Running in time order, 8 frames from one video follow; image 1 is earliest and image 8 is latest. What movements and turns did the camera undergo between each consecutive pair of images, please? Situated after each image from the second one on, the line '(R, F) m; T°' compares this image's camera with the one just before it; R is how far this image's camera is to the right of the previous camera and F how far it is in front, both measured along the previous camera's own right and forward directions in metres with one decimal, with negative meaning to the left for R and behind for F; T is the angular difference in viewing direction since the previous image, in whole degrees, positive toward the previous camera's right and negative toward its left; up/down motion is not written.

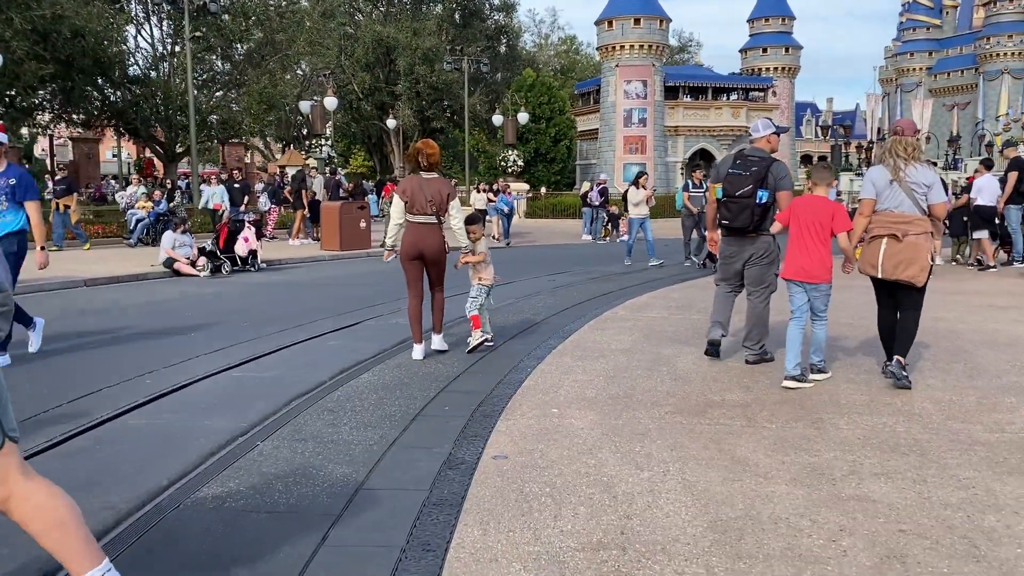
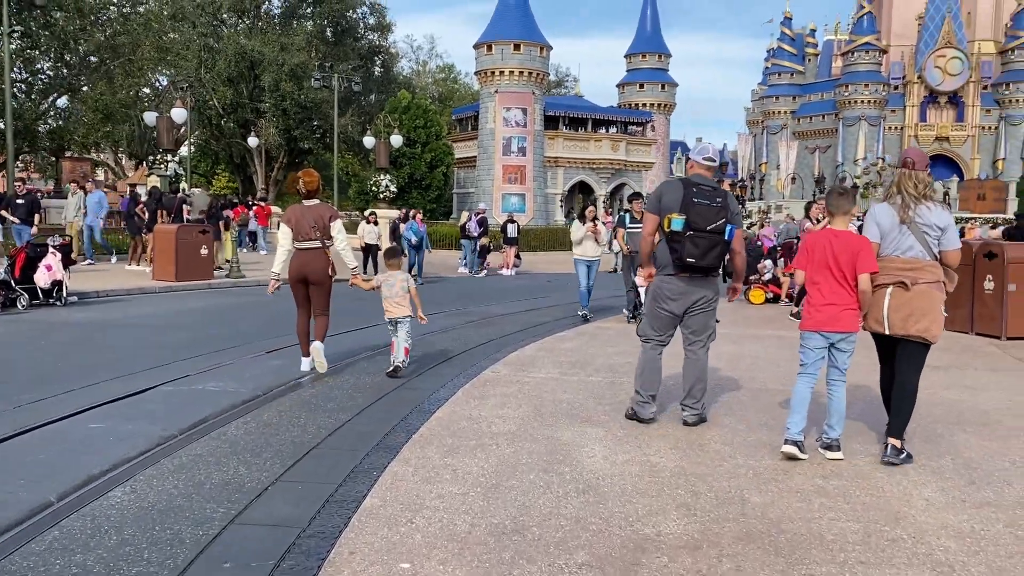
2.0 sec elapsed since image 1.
(+0.2, +1.9) m; +8°
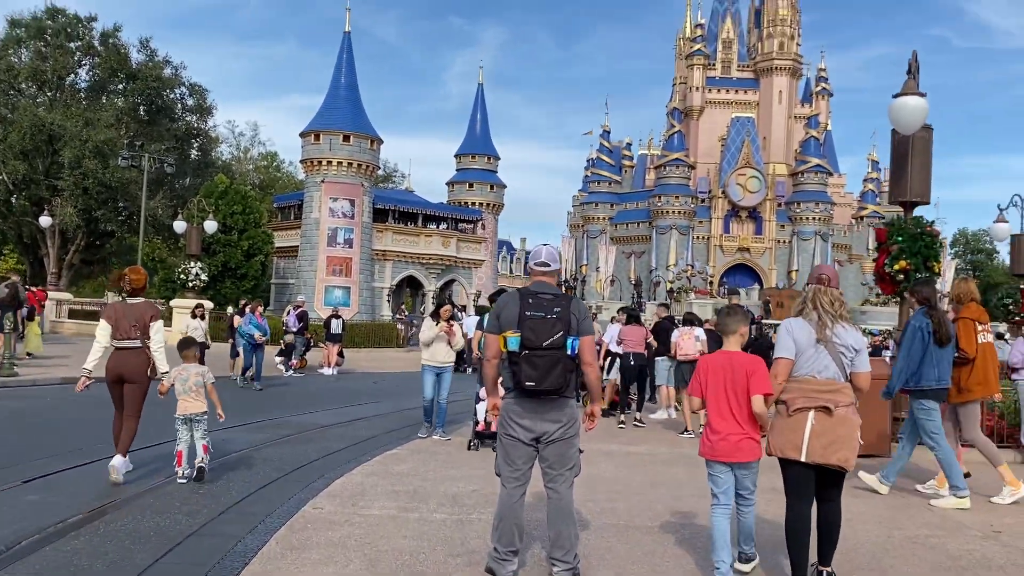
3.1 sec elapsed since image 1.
(-0.1, +1.0) m; +12°
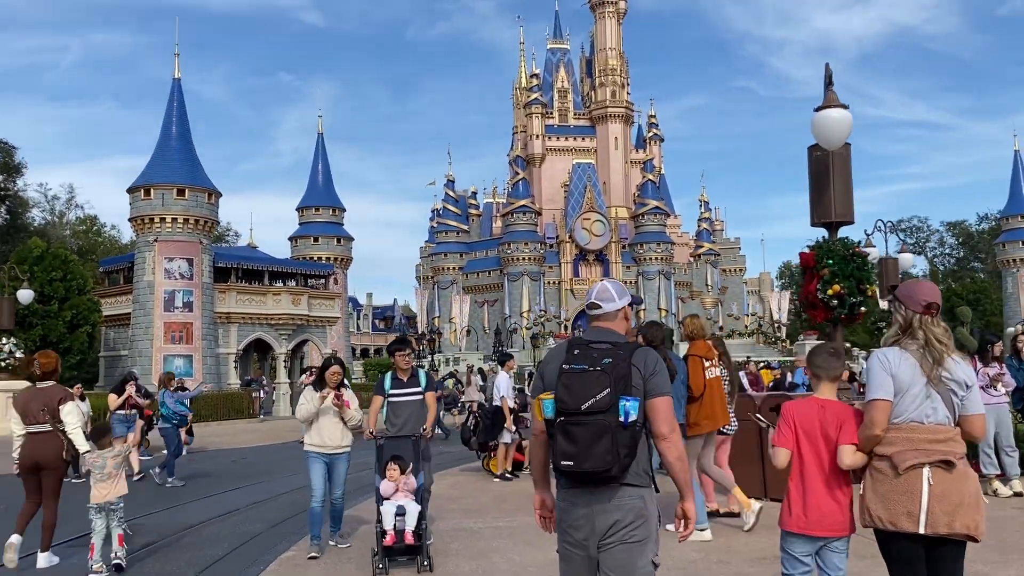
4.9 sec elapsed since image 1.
(-0.6, +1.5) m; +10°
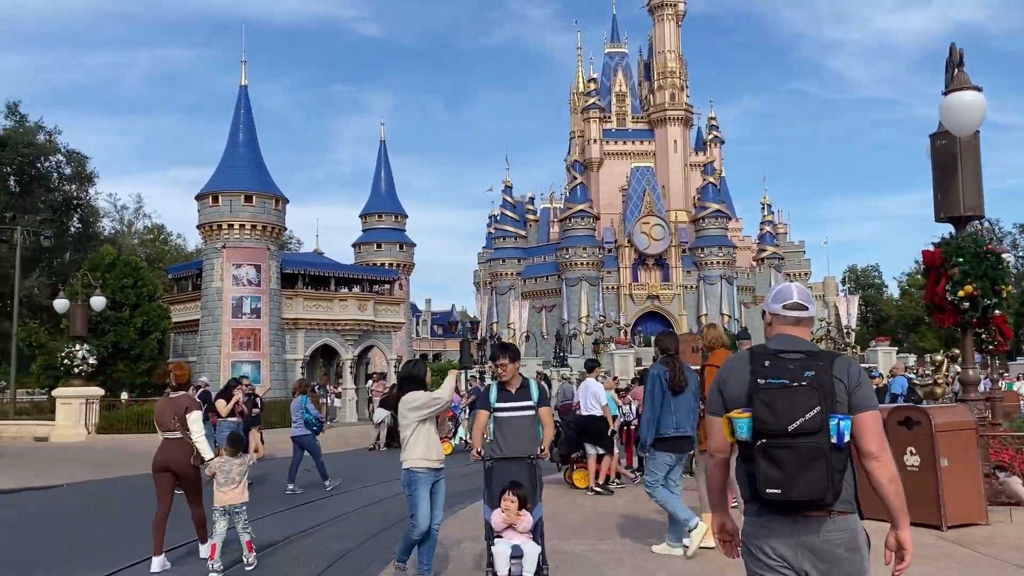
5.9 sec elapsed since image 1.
(-0.4, +0.6) m; -4°
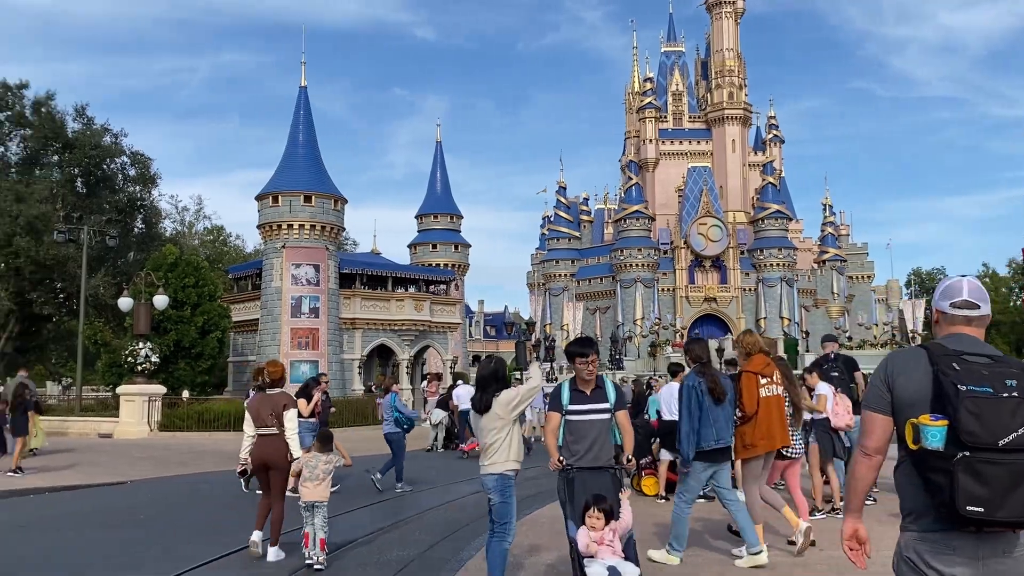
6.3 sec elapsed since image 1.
(-0.2, +0.4) m; -3°
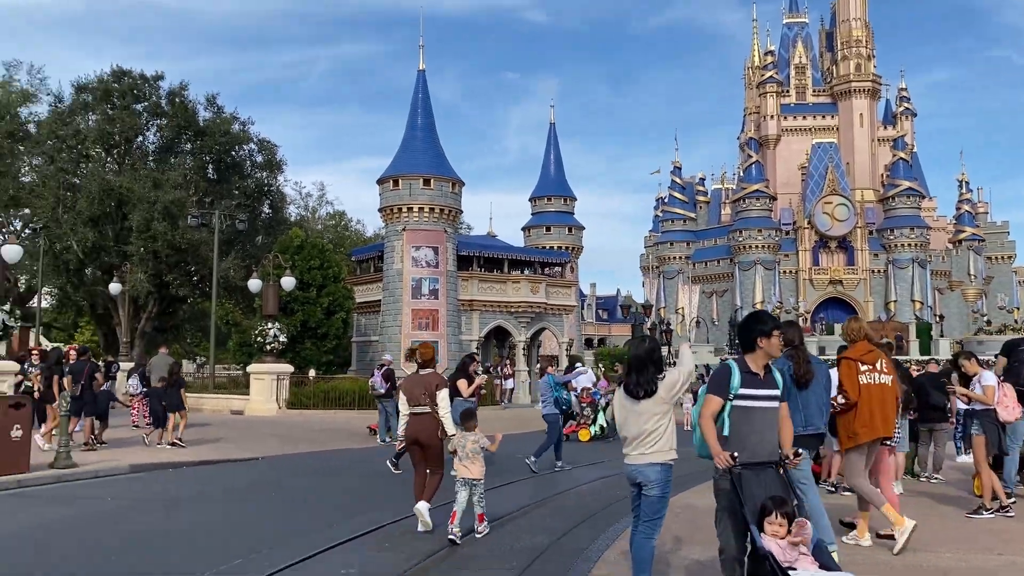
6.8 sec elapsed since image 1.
(-0.3, +0.4) m; -7°
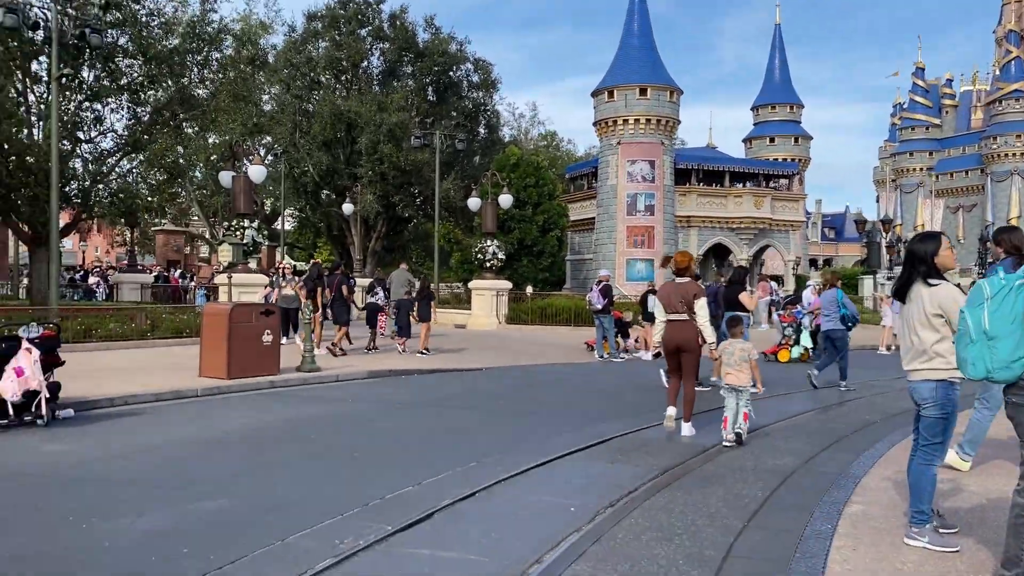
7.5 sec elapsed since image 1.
(-0.3, +0.5) m; -14°
